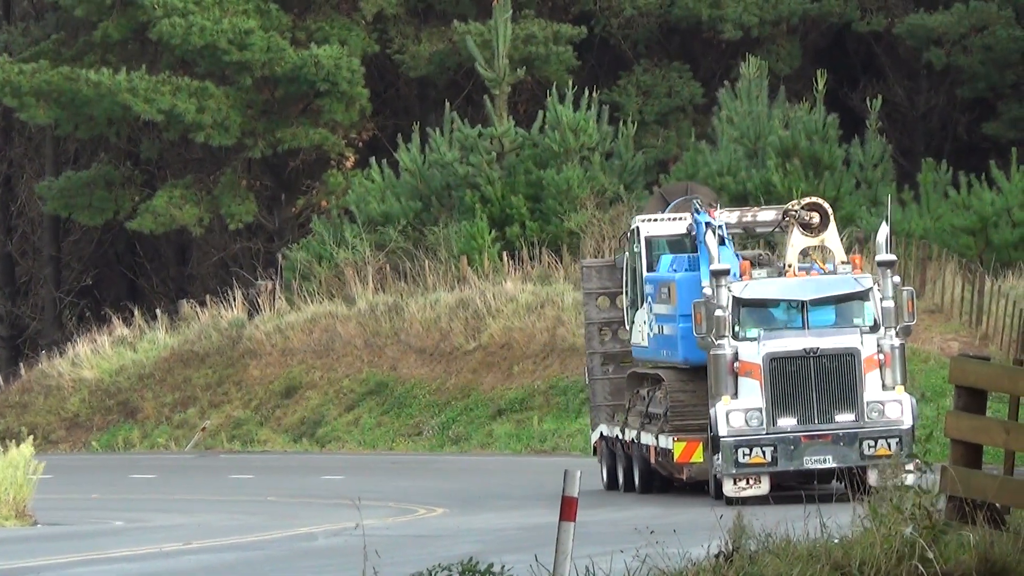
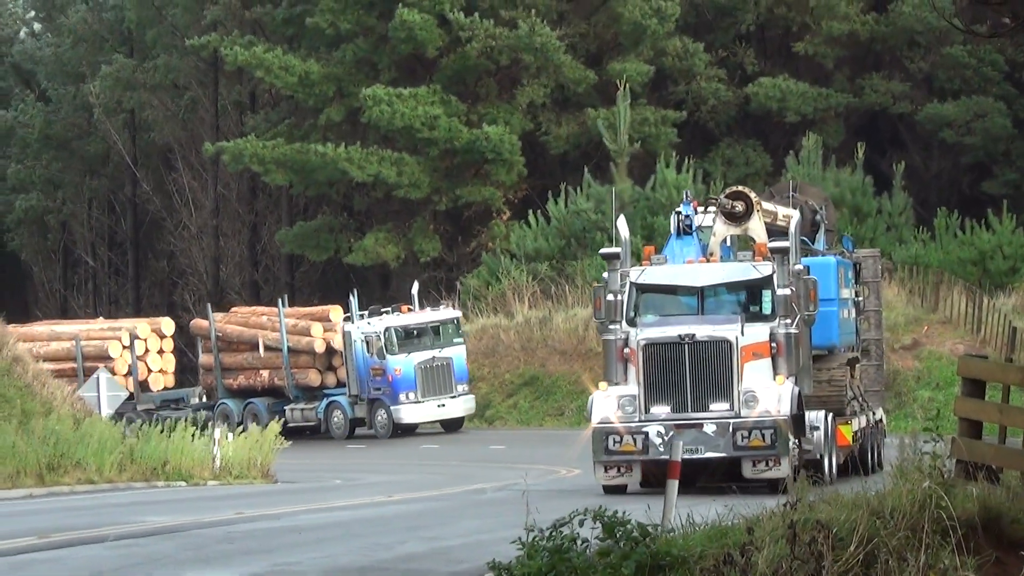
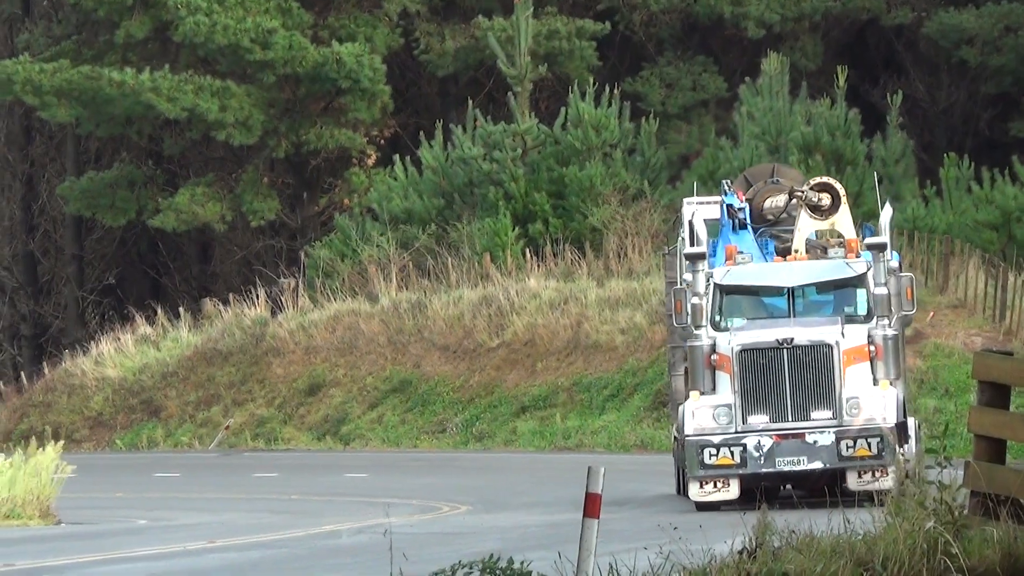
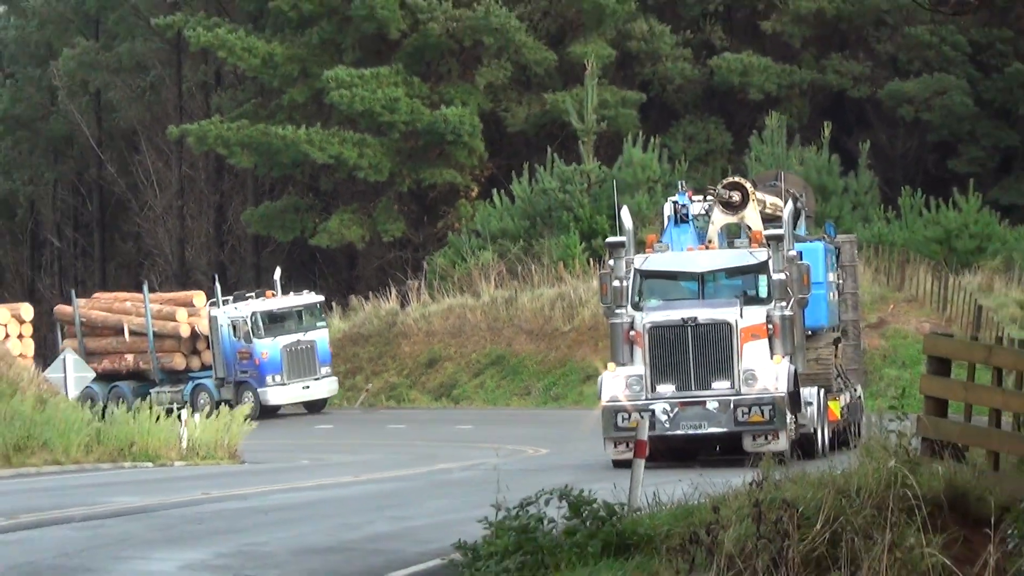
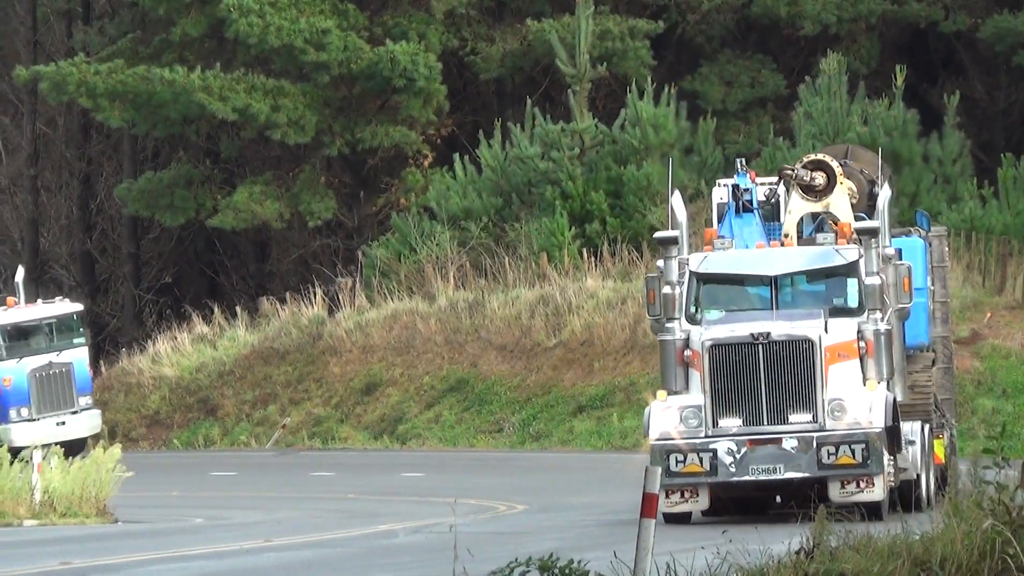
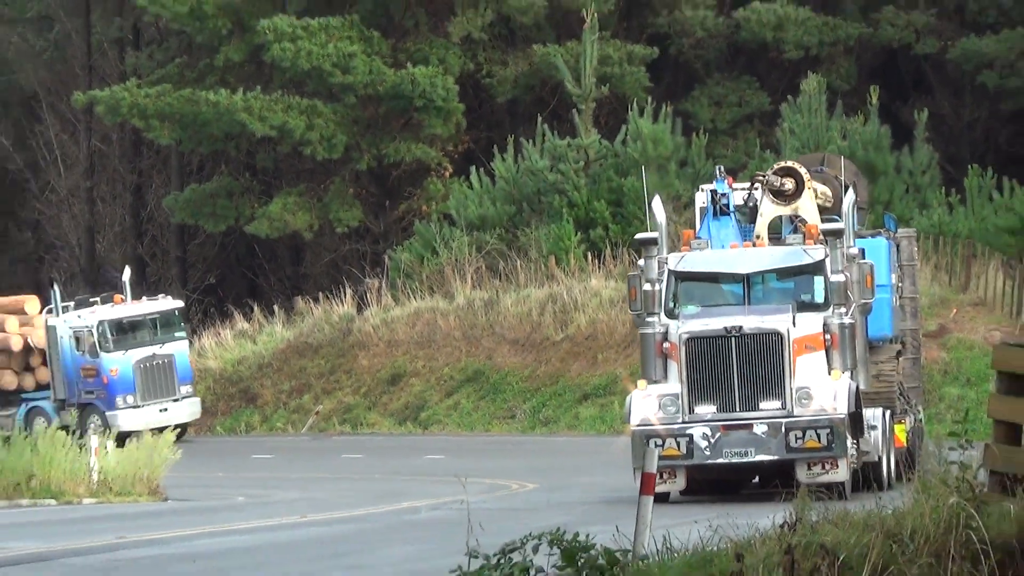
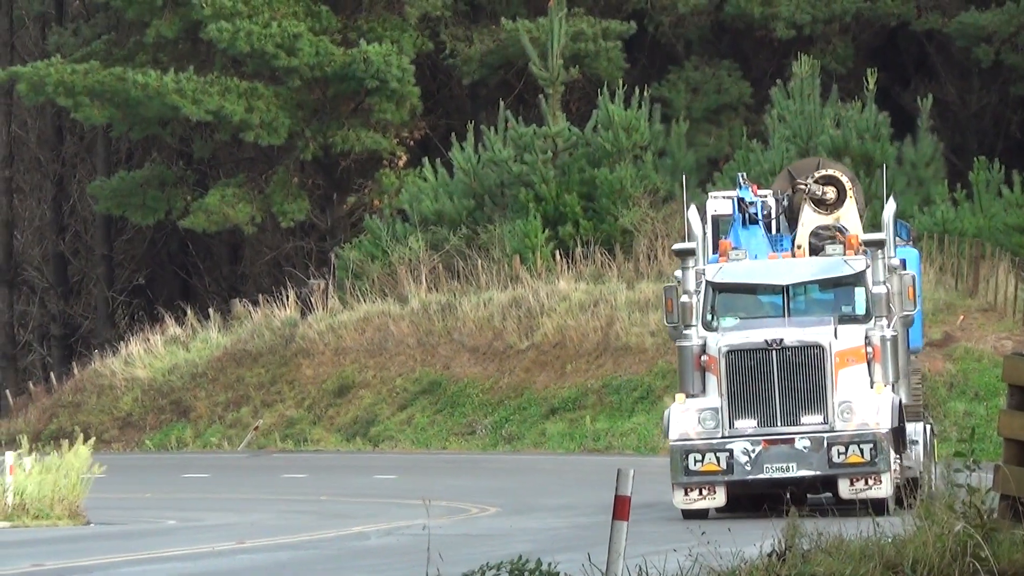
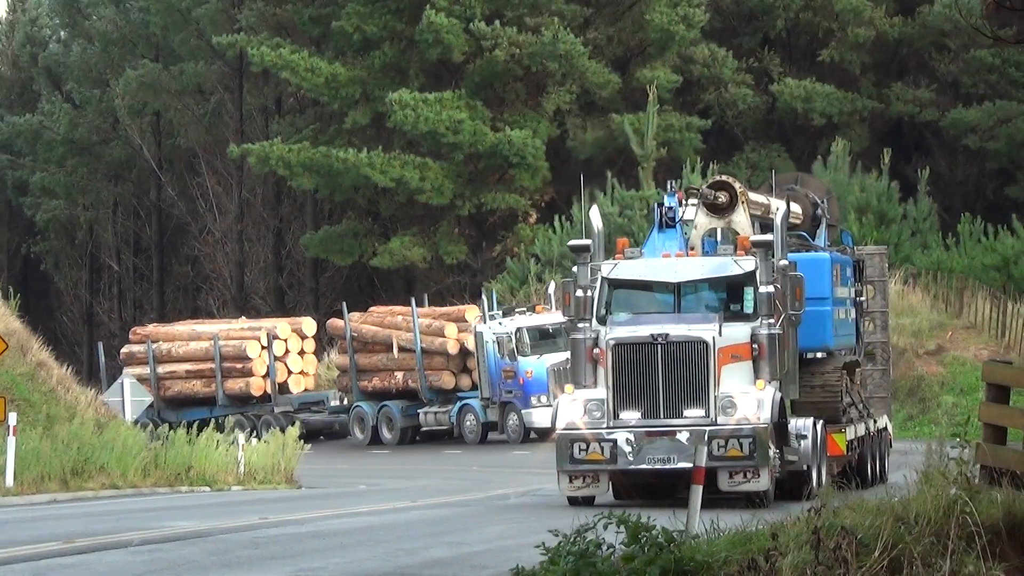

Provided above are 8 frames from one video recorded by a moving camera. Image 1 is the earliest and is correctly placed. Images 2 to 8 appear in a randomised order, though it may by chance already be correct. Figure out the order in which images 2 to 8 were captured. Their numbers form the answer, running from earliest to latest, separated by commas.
3, 7, 5, 6, 4, 2, 8
